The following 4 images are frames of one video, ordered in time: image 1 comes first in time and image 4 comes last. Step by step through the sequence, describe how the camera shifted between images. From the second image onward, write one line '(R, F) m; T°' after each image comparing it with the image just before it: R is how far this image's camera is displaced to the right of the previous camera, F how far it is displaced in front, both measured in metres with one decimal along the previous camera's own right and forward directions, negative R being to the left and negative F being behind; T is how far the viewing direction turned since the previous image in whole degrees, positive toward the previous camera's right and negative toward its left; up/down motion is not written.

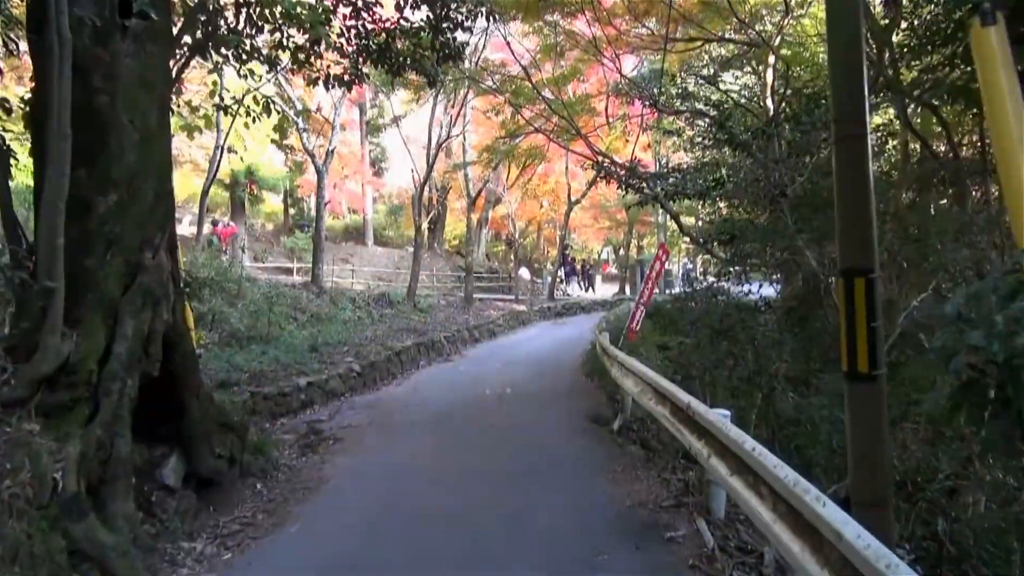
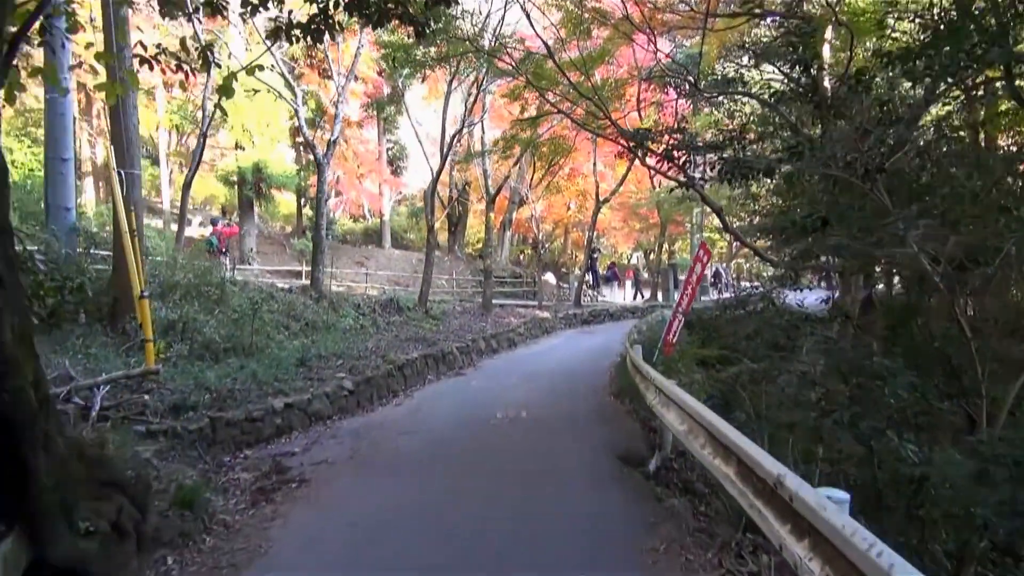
(+0.1, +1.5) m; -2°
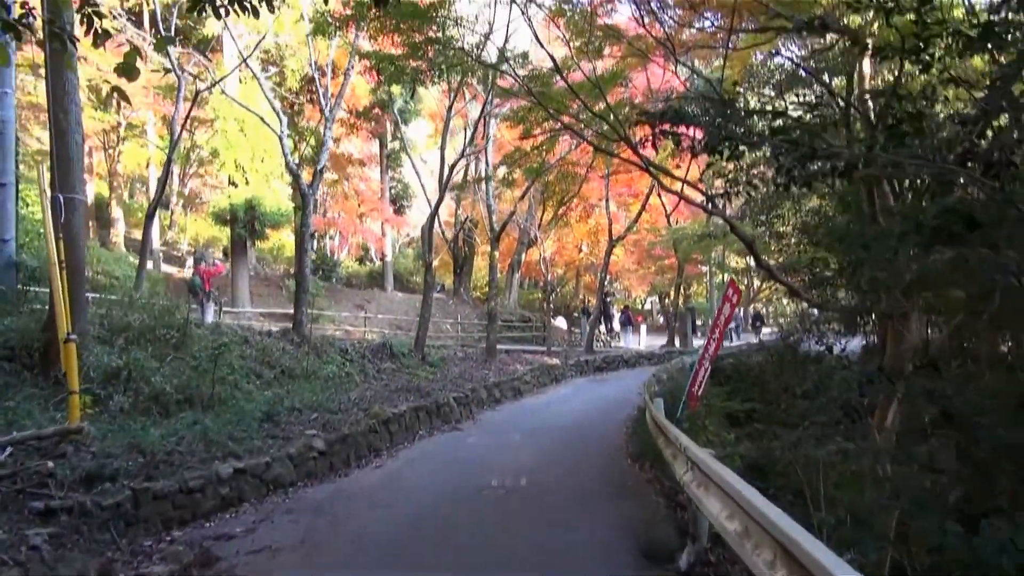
(+0.1, +1.3) m; -1°
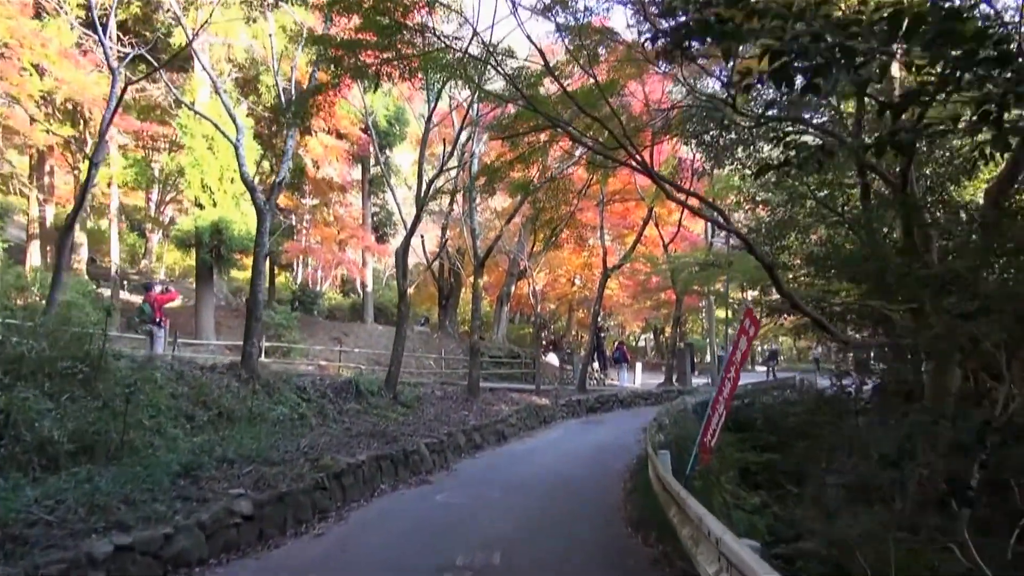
(+0.1, +1.5) m; 0°
